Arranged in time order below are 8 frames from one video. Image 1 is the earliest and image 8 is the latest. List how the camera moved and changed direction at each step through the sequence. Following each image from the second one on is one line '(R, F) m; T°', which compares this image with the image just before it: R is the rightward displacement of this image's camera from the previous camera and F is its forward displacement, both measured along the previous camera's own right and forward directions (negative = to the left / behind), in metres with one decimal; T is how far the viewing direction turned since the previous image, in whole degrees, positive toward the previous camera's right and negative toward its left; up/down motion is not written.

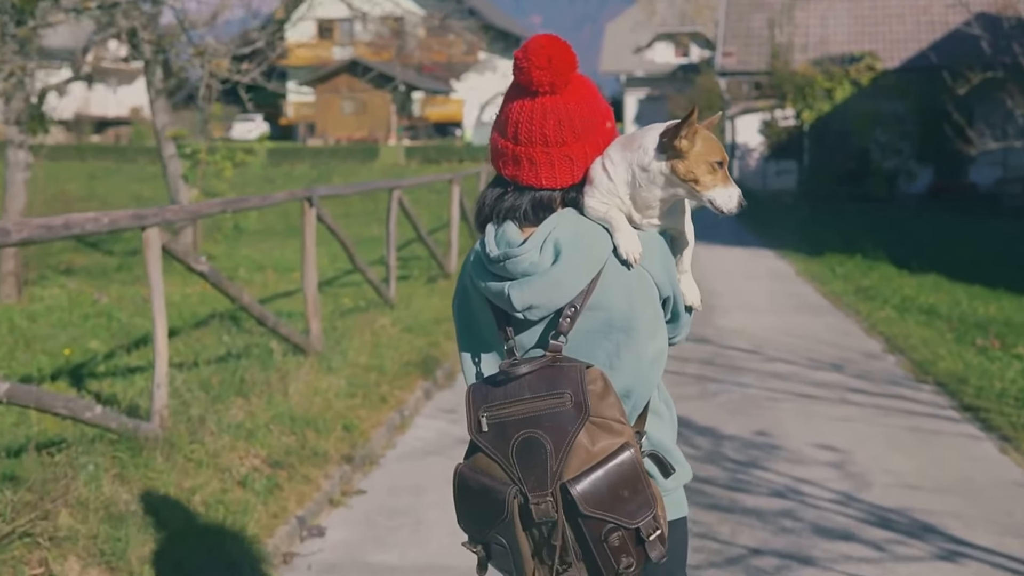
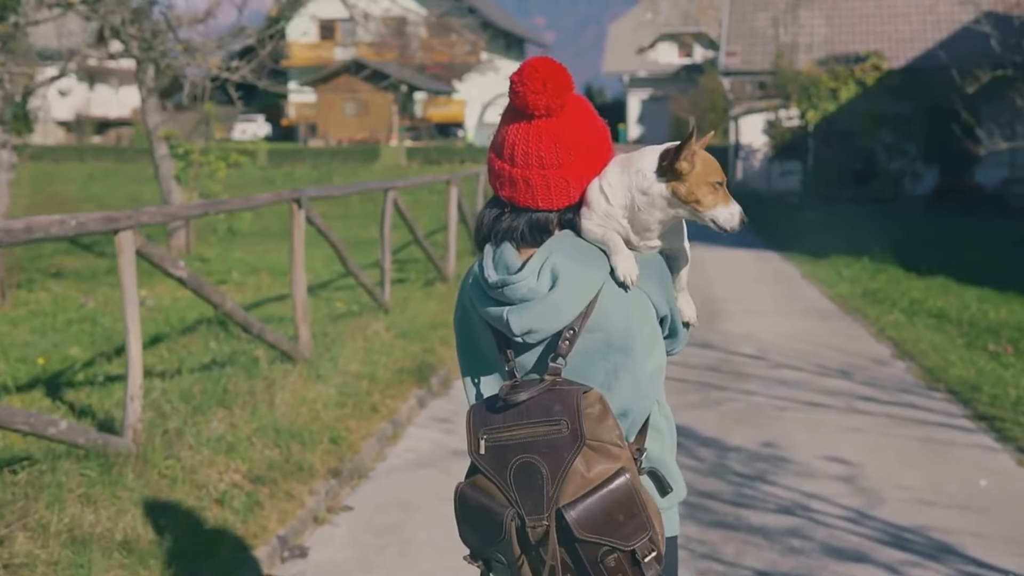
(0.0, +0.3) m; 0°
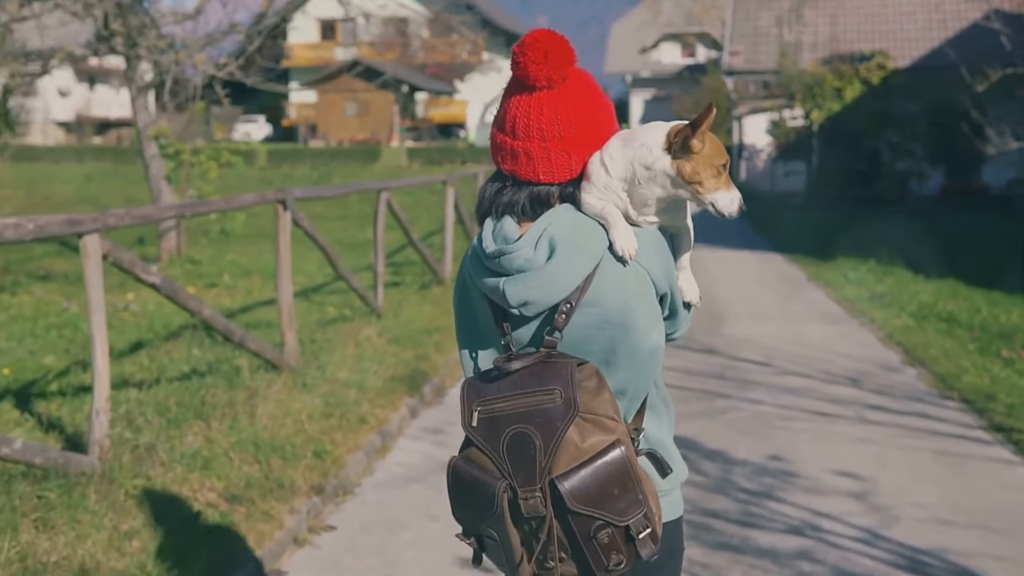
(0.0, +0.3) m; 0°
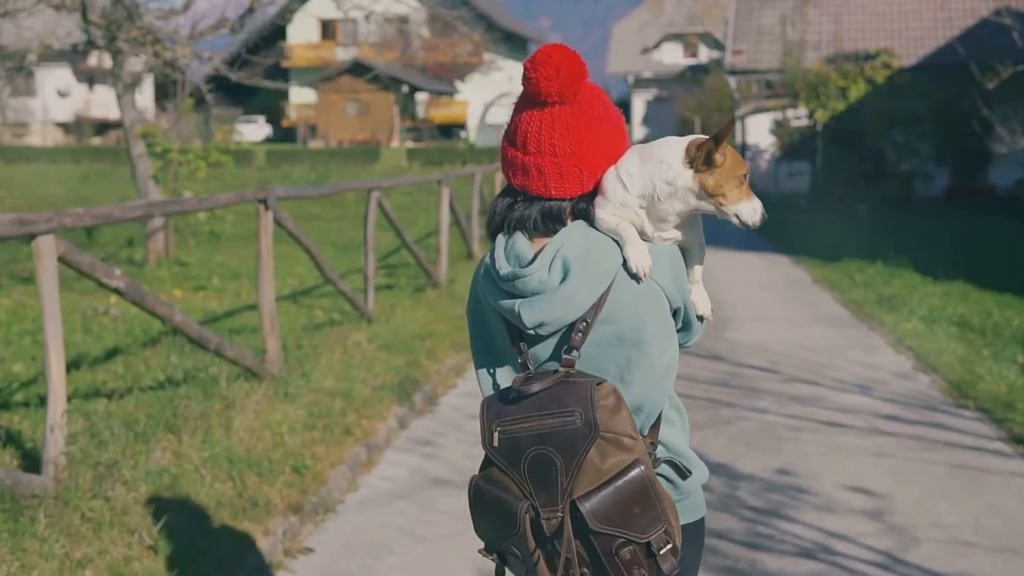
(0.0, +0.4) m; 0°
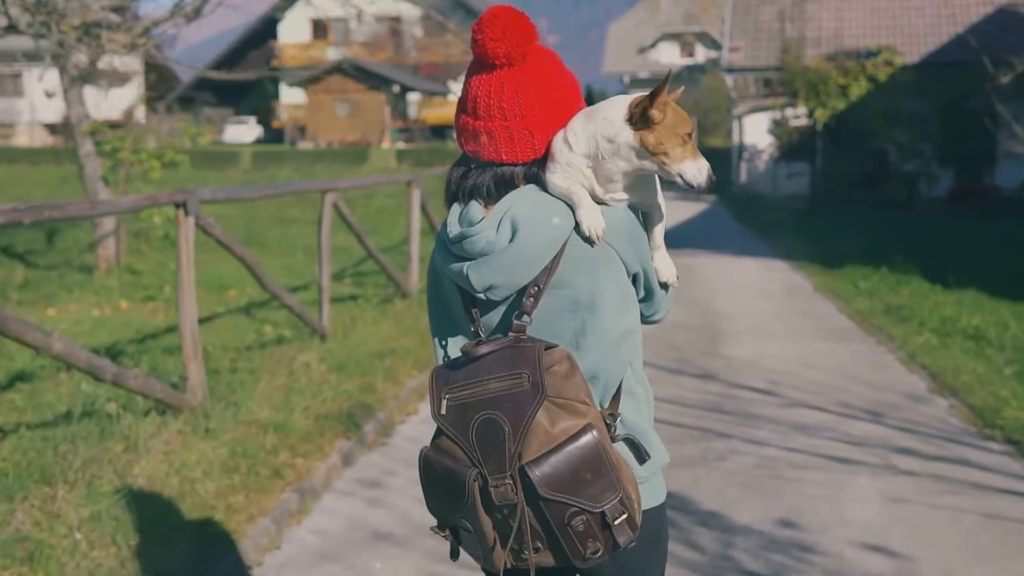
(+0.2, +0.9) m; 0°
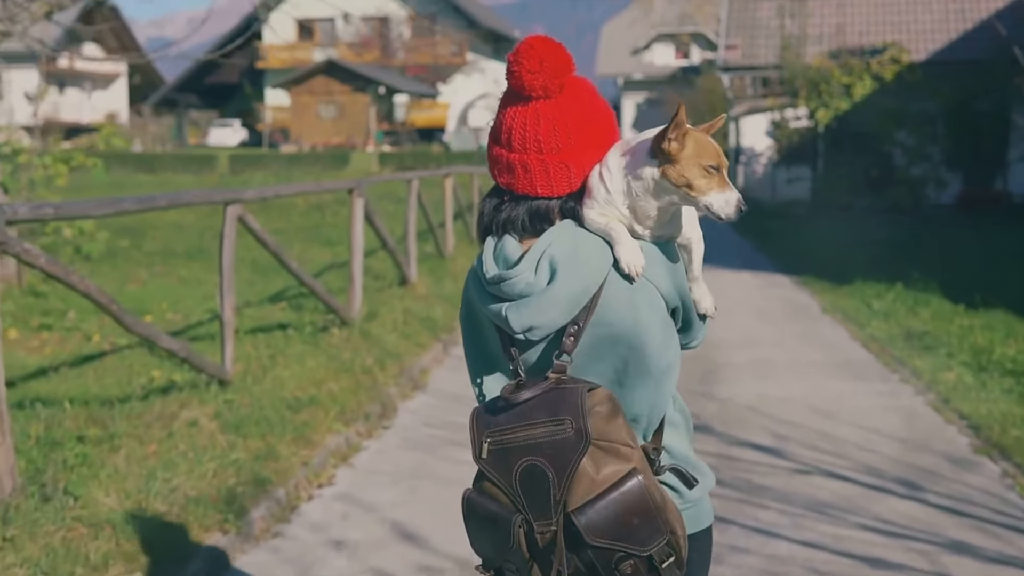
(+0.3, +1.5) m; 0°
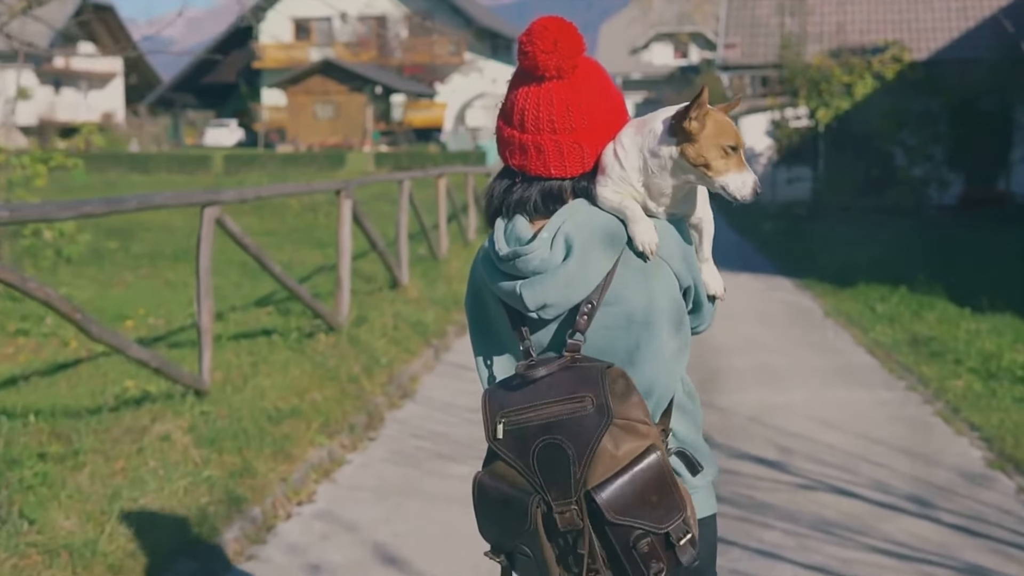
(0.0, +0.3) m; 0°
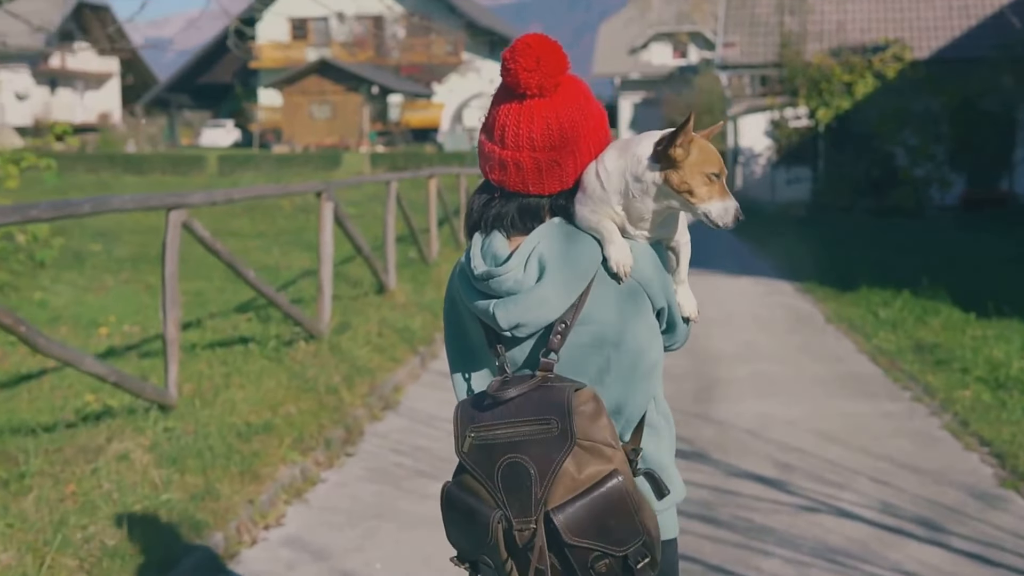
(+0.1, +0.3) m; 0°
